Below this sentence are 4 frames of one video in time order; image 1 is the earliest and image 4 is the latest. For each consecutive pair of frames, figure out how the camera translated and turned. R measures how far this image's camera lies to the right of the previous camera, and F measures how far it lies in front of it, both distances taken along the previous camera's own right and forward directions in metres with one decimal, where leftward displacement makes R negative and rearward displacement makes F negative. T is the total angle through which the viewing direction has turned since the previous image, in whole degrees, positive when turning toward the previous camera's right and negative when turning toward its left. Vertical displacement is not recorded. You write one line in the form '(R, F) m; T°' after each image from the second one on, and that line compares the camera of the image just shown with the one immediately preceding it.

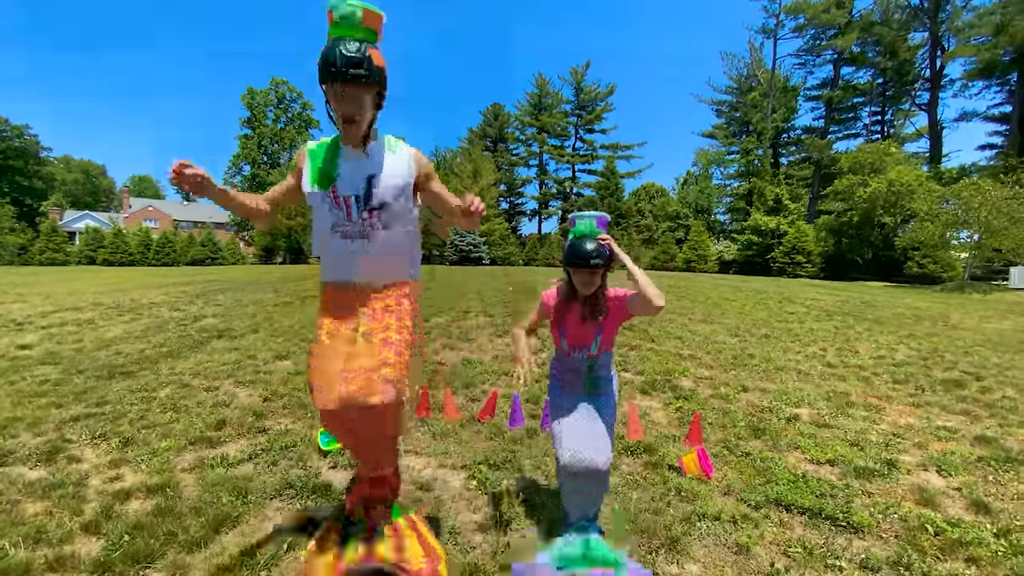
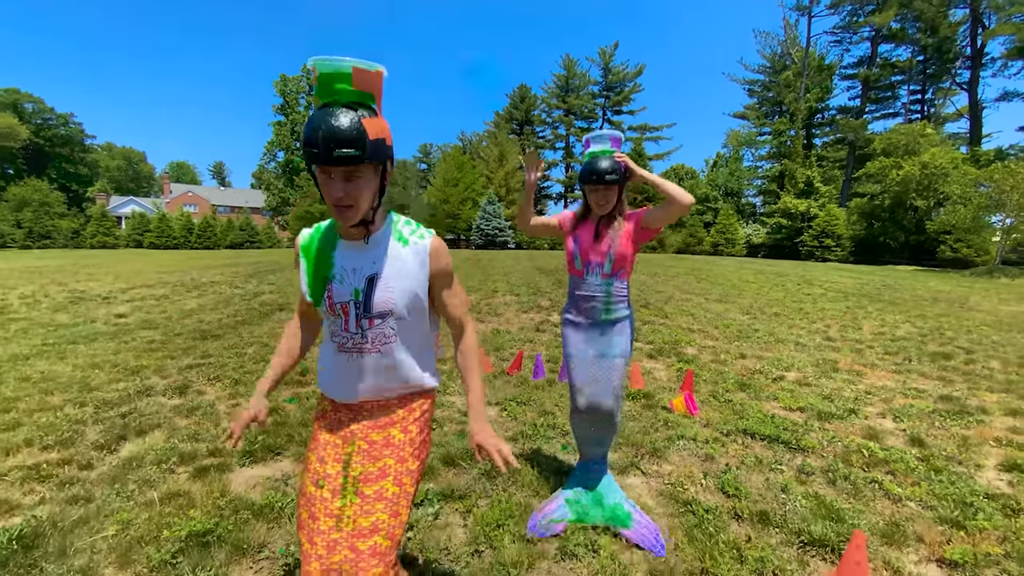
(0.0, -0.9) m; -3°
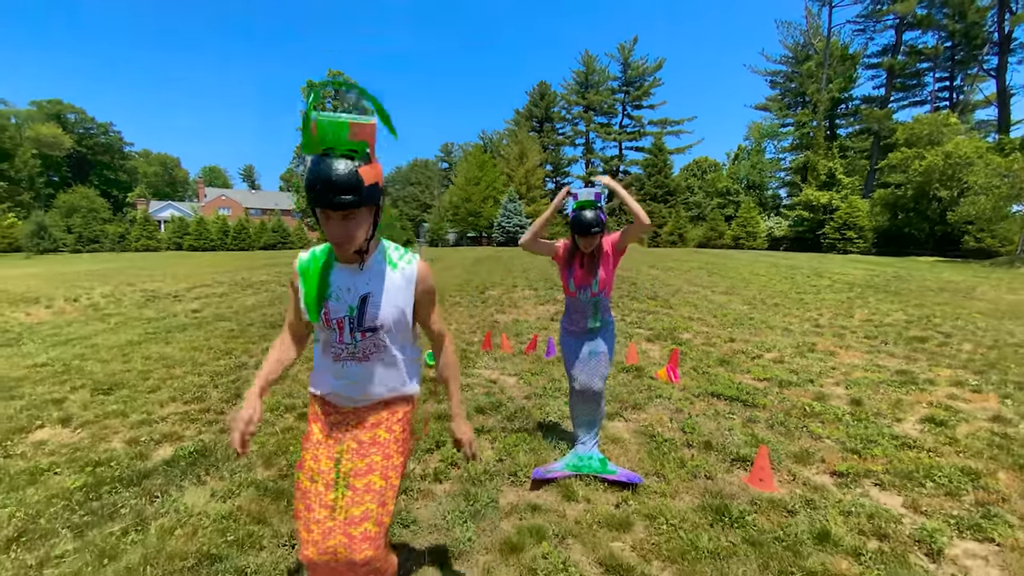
(+0.1, -1.2) m; -3°
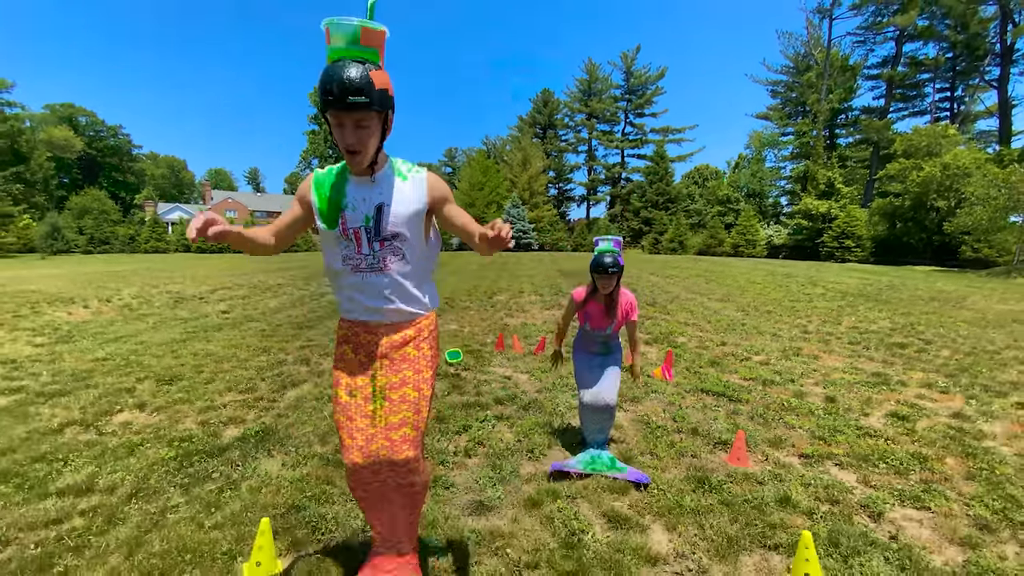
(-0.2, -0.7) m; 0°
